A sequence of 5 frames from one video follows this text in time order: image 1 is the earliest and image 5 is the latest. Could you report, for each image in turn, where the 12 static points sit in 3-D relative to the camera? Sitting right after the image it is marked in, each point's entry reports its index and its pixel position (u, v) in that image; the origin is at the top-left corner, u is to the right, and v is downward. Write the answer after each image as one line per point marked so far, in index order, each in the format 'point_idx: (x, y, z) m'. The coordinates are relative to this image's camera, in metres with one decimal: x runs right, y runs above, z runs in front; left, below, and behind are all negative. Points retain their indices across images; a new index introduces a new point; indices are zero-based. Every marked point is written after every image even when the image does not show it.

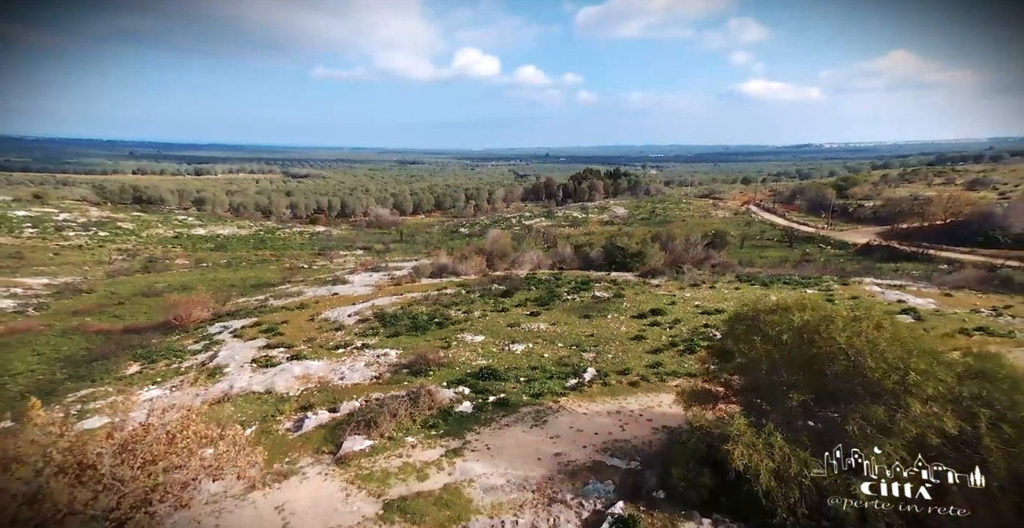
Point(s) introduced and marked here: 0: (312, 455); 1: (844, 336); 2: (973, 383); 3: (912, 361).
0: (-6.9, -6.5, +19.9) m
1: (+8.5, -1.7, +14.6) m
2: (+11.1, -2.9, +13.7) m
3: (+9.7, -2.3, +13.9) m
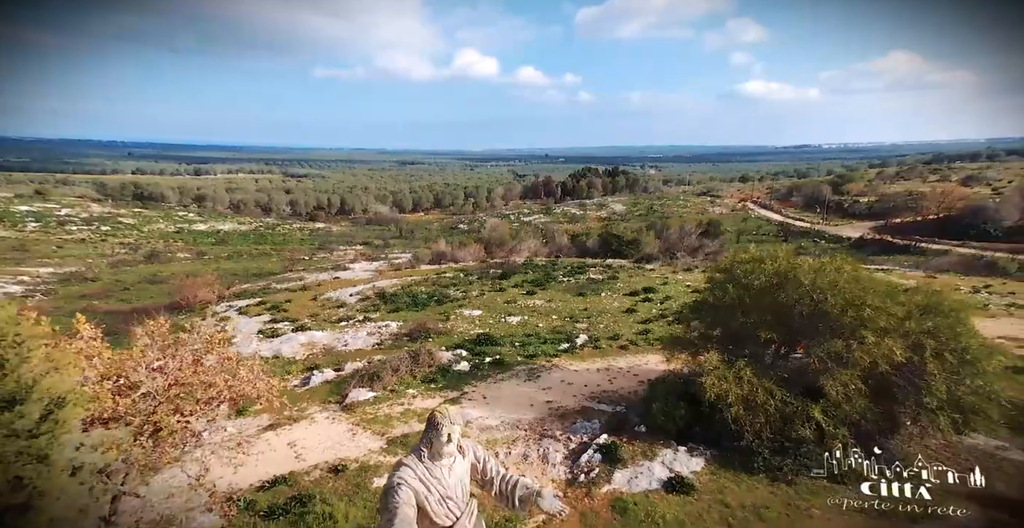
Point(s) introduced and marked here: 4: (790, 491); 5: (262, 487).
0: (-7.1, -5.1, +21.3) m
1: (+8.3, -0.3, +16.1) m
2: (+10.9, -1.5, +15.1) m
3: (+9.6, -0.9, +15.3) m
4: (+6.8, -5.6, +14.2) m
5: (-6.7, -6.0, +15.6) m
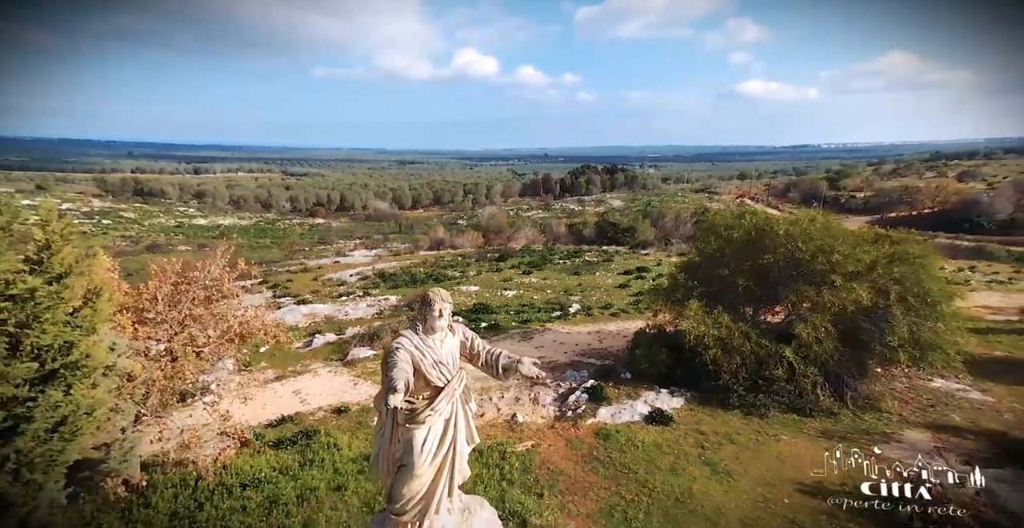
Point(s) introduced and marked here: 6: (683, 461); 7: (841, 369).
0: (-7.3, -3.7, +22.3) m
1: (+8.0, +1.1, +17.1) m
2: (+10.7, -0.1, +16.1) m
3: (+9.3, +0.5, +16.4) m
4: (+6.6, -4.2, +15.3) m
5: (-6.9, -4.6, +16.6) m
6: (+3.9, -4.5, +13.3) m
7: (+9.2, -3.0, +16.3) m
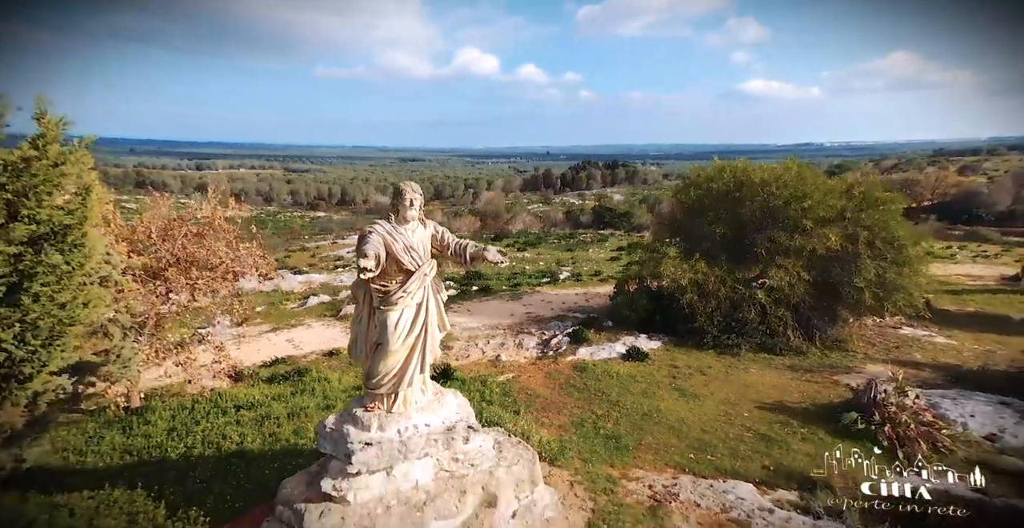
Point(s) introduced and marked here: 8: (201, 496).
0: (-7.8, -2.1, +23.0) m
1: (+7.6, +2.6, +17.8) m
2: (+10.3, +1.5, +16.8) m
3: (+8.9, +2.0, +17.0) m
4: (+6.1, -2.6, +16.0) m
5: (-7.4, -3.0, +17.4) m
6: (+3.5, -3.0, +14.0) m
7: (+8.8, -1.4, +17.0) m
8: (-5.1, -3.8, +9.4) m
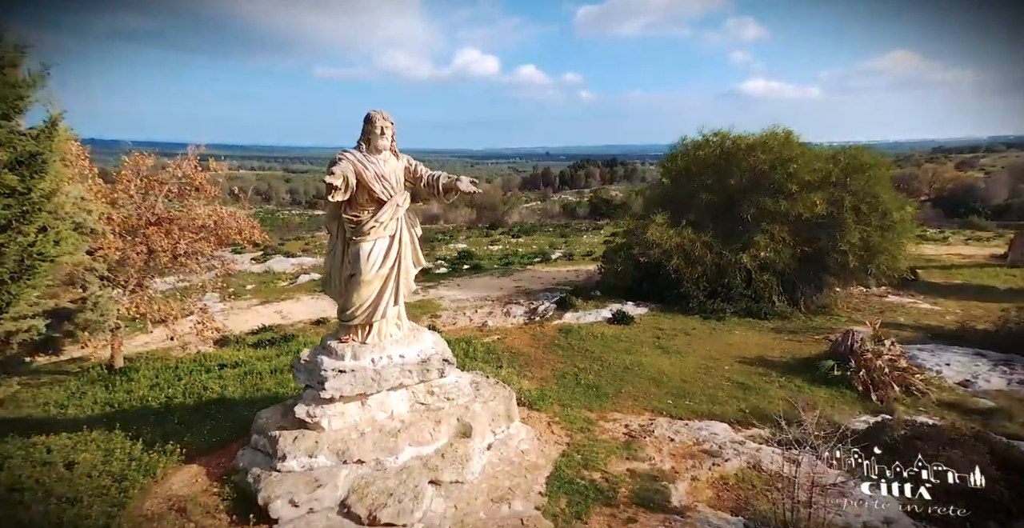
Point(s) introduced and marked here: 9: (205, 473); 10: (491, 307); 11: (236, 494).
0: (-8.2, -1.1, +23.1) m
1: (+7.2, +3.6, +17.9) m
2: (+9.9, +2.5, +16.9) m
3: (+8.5, +3.0, +17.1) m
4: (+5.7, -1.6, +16.1) m
5: (-7.8, -2.0, +17.5) m
6: (+3.1, -2.0, +14.1) m
7: (+8.4, -0.4, +17.1) m
8: (-5.4, -2.8, +9.4) m
9: (-4.5, -3.0, +8.3) m
10: (-0.7, -1.4, +19.1) m
11: (-3.7, -3.1, +7.7) m
